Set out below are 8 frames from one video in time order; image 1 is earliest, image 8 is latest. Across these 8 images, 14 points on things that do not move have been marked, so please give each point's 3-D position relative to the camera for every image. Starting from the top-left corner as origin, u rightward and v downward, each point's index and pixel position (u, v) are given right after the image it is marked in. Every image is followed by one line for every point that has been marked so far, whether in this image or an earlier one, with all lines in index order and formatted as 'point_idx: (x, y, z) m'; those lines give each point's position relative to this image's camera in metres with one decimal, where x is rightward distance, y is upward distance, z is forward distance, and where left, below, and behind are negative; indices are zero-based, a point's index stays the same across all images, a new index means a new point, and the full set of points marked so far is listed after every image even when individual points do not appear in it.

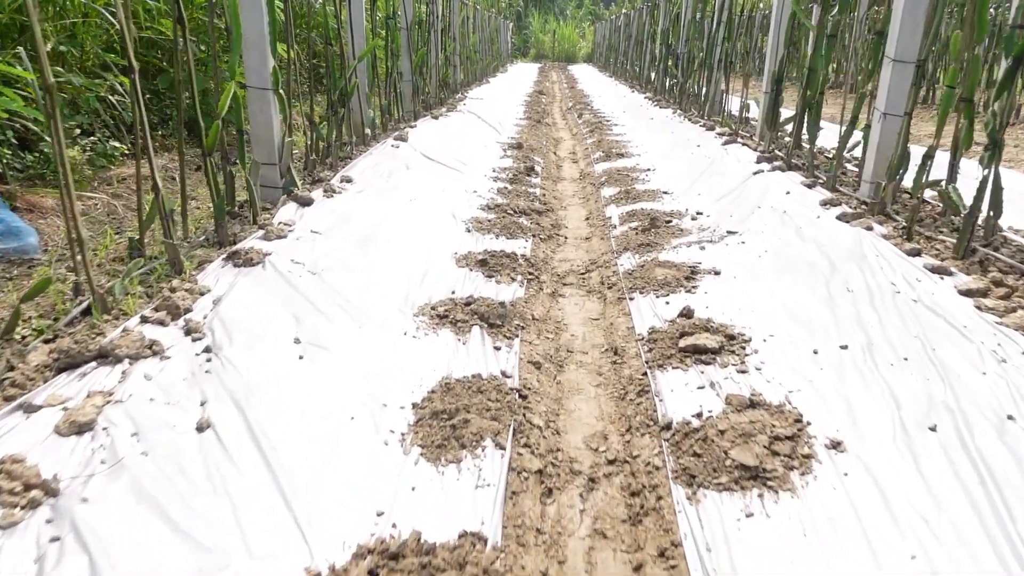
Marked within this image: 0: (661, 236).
0: (+0.7, +0.2, +3.3) m
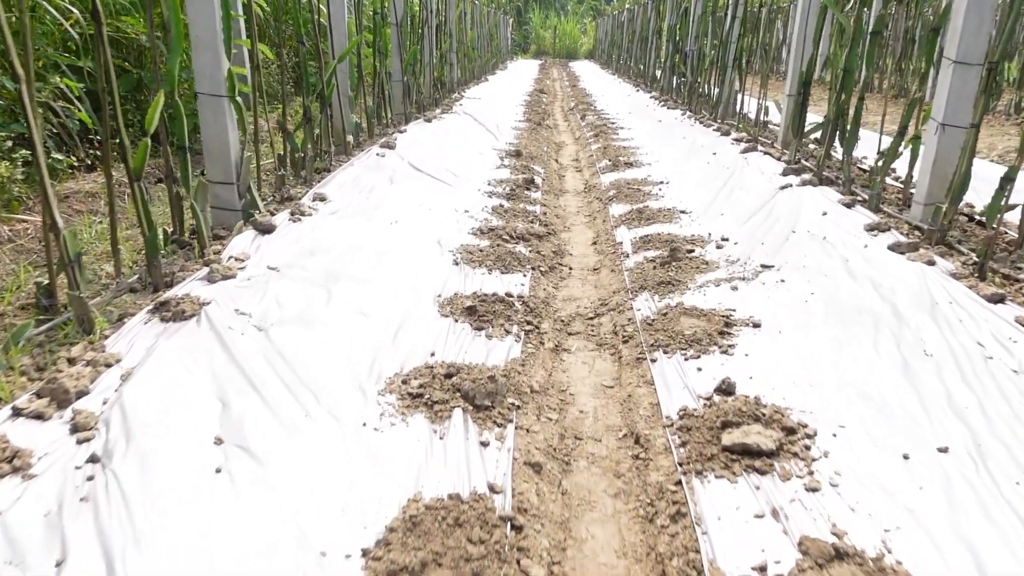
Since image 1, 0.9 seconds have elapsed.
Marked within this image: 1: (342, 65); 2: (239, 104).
0: (+0.6, +0.1, +2.8) m
1: (-1.1, +1.5, +4.9) m
2: (-1.1, +0.8, +3.0) m
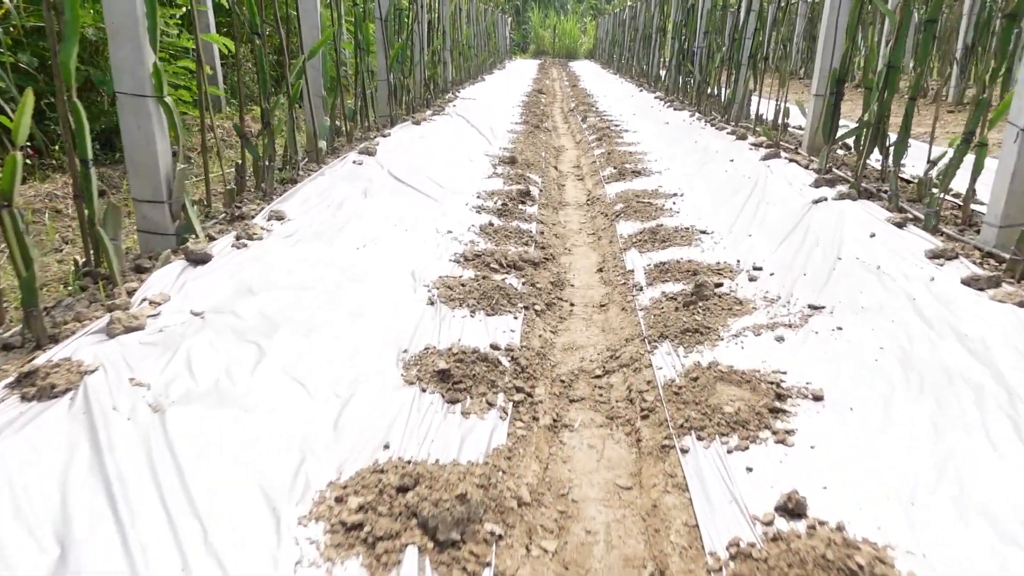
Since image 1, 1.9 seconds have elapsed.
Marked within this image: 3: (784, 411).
0: (+0.6, -0.1, +2.2) m
1: (-1.2, +1.3, +4.3) m
2: (-1.2, +0.6, +2.5) m
3: (+0.6, -0.3, +1.7) m
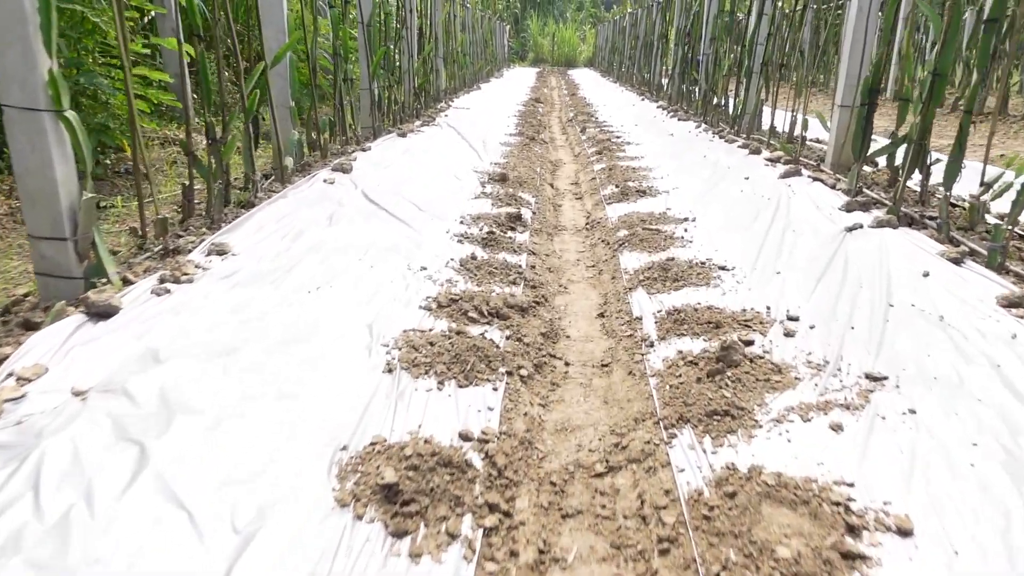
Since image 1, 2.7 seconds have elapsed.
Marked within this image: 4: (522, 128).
0: (+0.6, -0.2, +1.7) m
1: (-1.2, +1.2, +3.9) m
2: (-1.2, +0.5, +2.0) m
3: (+0.6, -0.4, +1.2) m
4: (+0.1, +1.7, +7.7) m
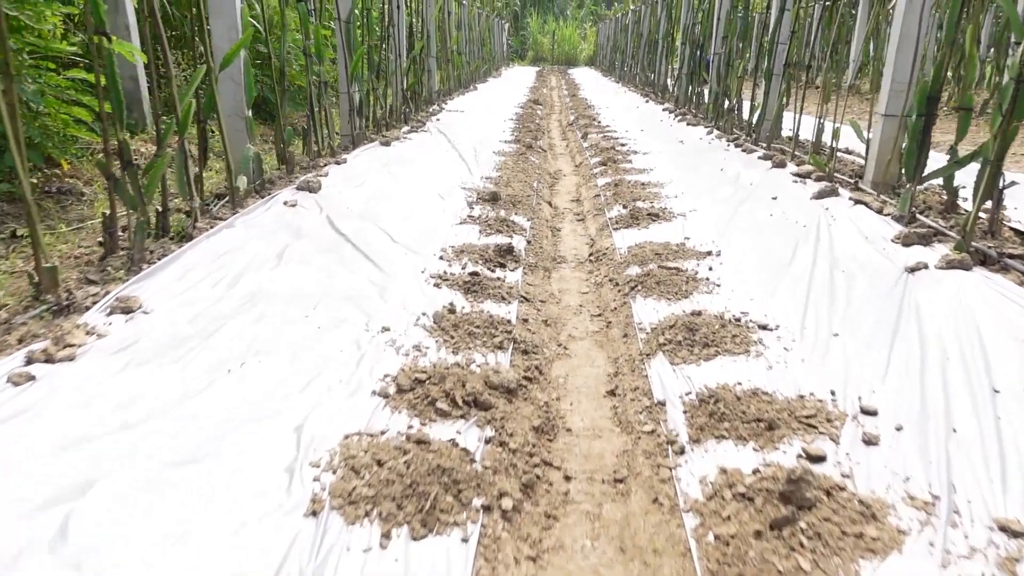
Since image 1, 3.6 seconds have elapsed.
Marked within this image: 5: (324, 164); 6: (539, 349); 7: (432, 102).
0: (+0.5, -0.4, +1.2) m
1: (-1.3, +1.0, +3.3) m
2: (-1.3, +0.3, +1.5) m
3: (+0.5, -0.6, +0.6) m
4: (+0.1, +1.5, +7.1) m
5: (-1.1, +0.7, +4.3) m
6: (+0.1, -0.2, +2.2) m
7: (-1.0, +2.3, +9.0) m
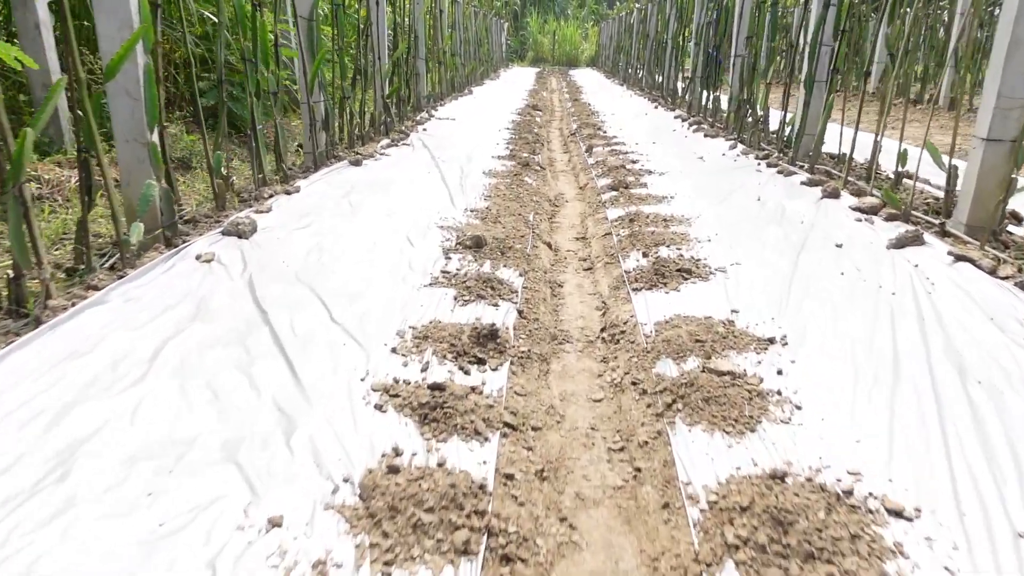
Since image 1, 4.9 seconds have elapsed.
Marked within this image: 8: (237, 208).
0: (+0.5, -0.7, +0.4) m
1: (-1.3, +0.7, +2.5) m
2: (-1.3, 0.0, +0.7) m
3: (+0.5, -0.9, -0.2) m
4: (0.0, +1.2, +6.3) m
5: (-1.1, +0.4, +3.5) m
6: (0.0, -0.5, +1.3) m
7: (-1.0, +2.0, +8.1) m
8: (-1.2, +0.4, +3.2) m
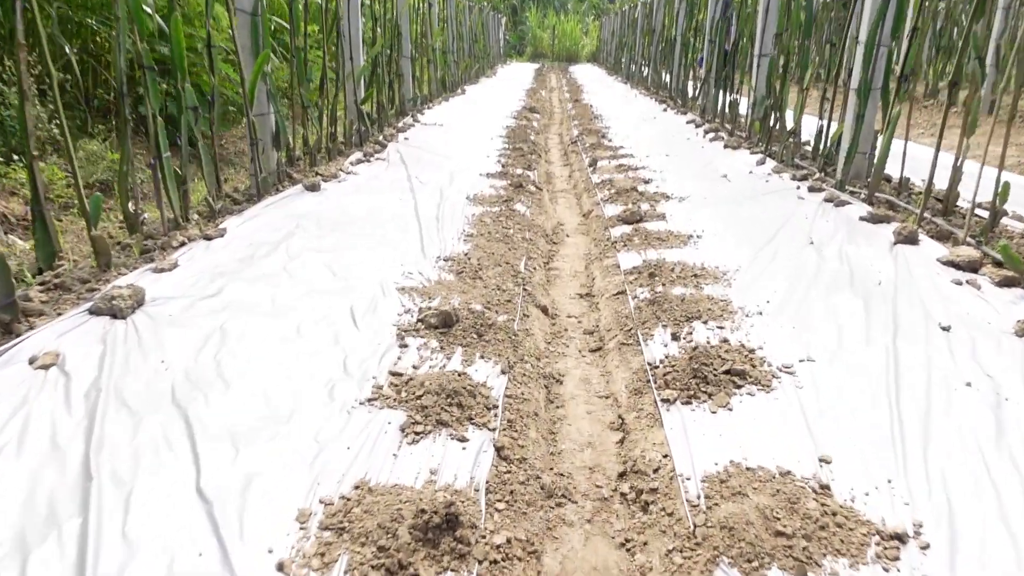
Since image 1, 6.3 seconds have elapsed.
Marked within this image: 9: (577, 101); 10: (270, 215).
0: (+0.4, -1.0, -0.4) m
1: (-1.4, +0.4, +1.7) m
2: (-1.4, -0.3, -0.1) m
3: (+0.4, -1.2, -1.0) m
4: (0.0, +1.0, +5.5) m
5: (-1.2, +0.2, +2.7) m
6: (0.0, -0.7, +0.6) m
7: (-1.1, +1.7, +7.3) m
8: (-1.3, +0.1, +2.4) m
9: (+0.9, +2.6, +10.3) m
10: (-1.0, +0.3, +3.1) m
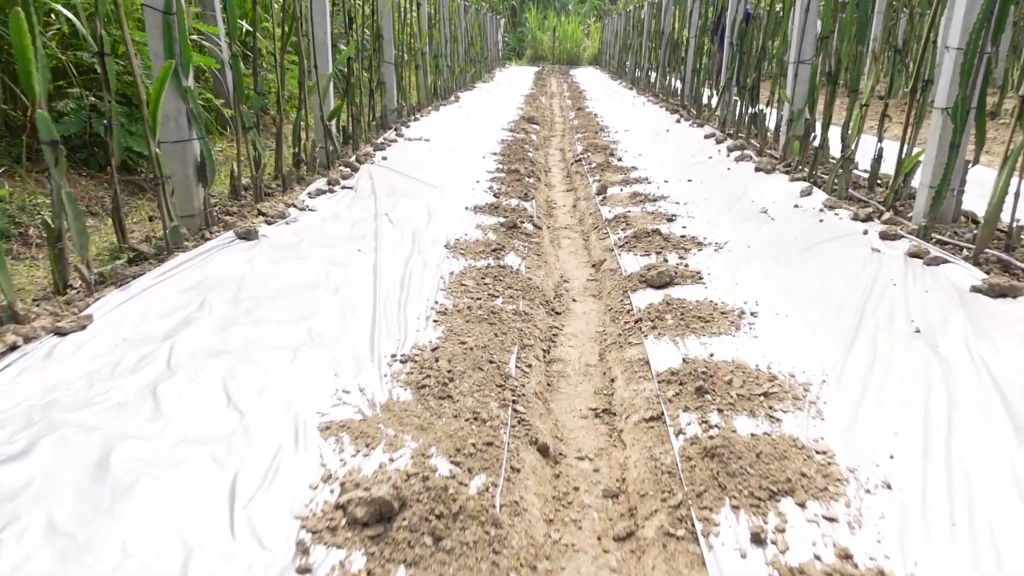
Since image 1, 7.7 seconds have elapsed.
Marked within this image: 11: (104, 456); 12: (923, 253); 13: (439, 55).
0: (+0.4, -1.3, -1.3) m
1: (-1.4, +0.1, +0.8) m
2: (-1.4, -0.6, -1.0) m
3: (+0.4, -1.5, -1.8) m
4: (-0.1, +0.7, +4.7) m
5: (-1.2, -0.1, +1.8) m
6: (-0.1, -1.0, -0.3) m
7: (-1.1, +1.4, +6.5) m
8: (-1.3, -0.2, +1.6) m
9: (+0.9, +2.3, +9.4) m
10: (-1.1, 0.0, +2.3) m
11: (-0.8, -0.3, +1.4) m
12: (+1.5, +0.1, +2.6) m
13: (-0.9, +2.8, +8.9) m
